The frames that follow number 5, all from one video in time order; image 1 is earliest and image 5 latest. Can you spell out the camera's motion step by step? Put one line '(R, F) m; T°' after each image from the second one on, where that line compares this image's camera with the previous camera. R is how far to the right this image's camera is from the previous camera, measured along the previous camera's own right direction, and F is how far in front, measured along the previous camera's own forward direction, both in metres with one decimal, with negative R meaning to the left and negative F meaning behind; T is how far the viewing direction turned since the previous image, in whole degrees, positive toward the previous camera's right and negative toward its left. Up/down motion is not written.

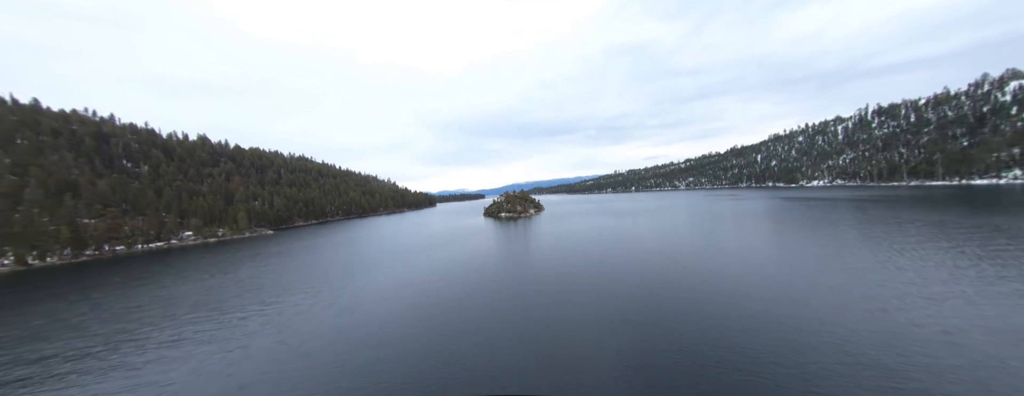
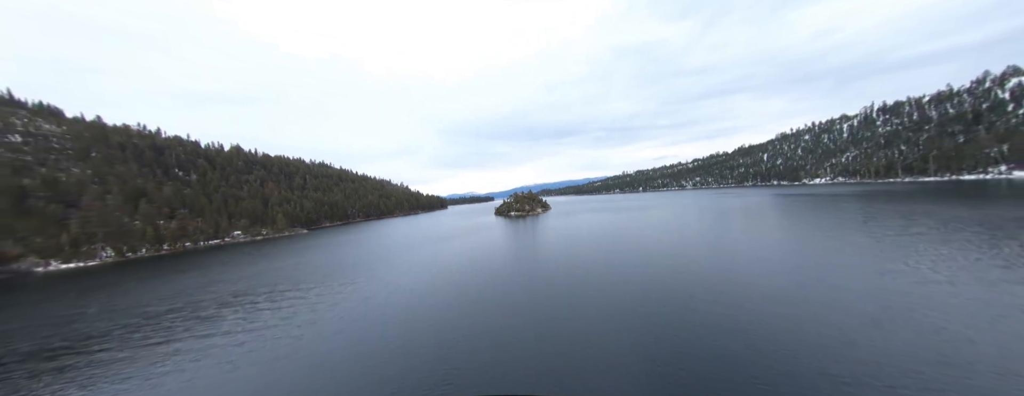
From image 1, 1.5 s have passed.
(-0.1, -4.7) m; -2°
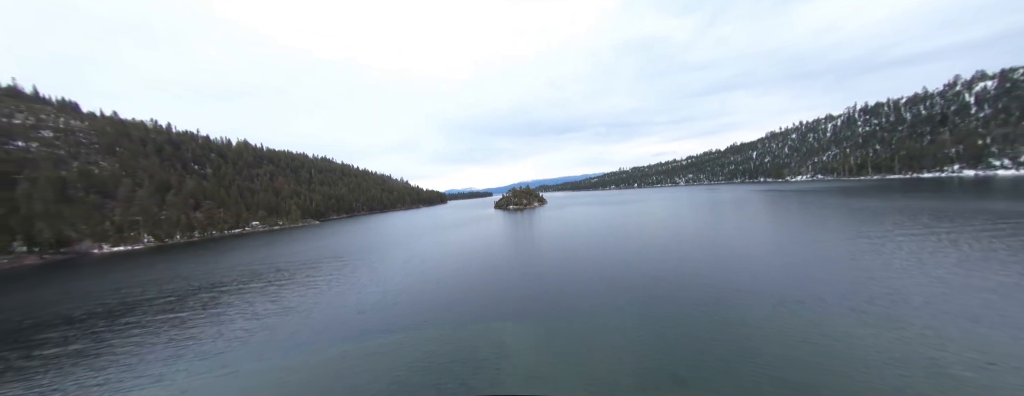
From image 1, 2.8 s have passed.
(-0.1, -4.3) m; 0°
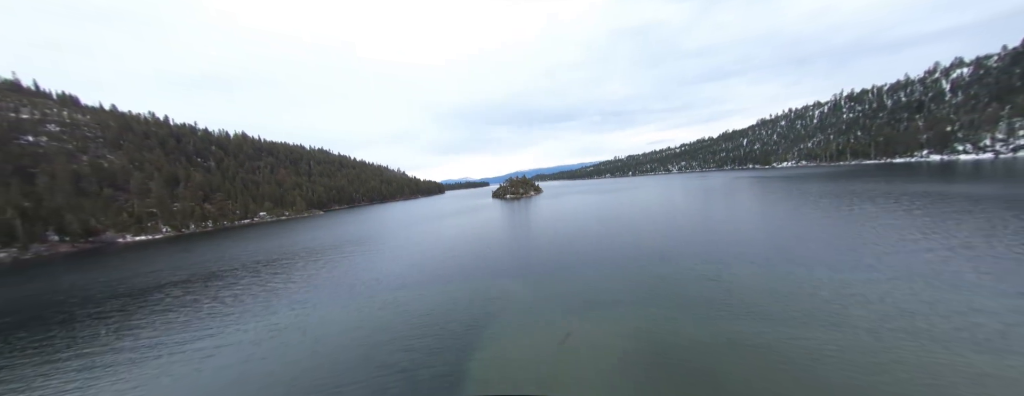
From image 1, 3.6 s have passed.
(0.0, -2.7) m; +1°
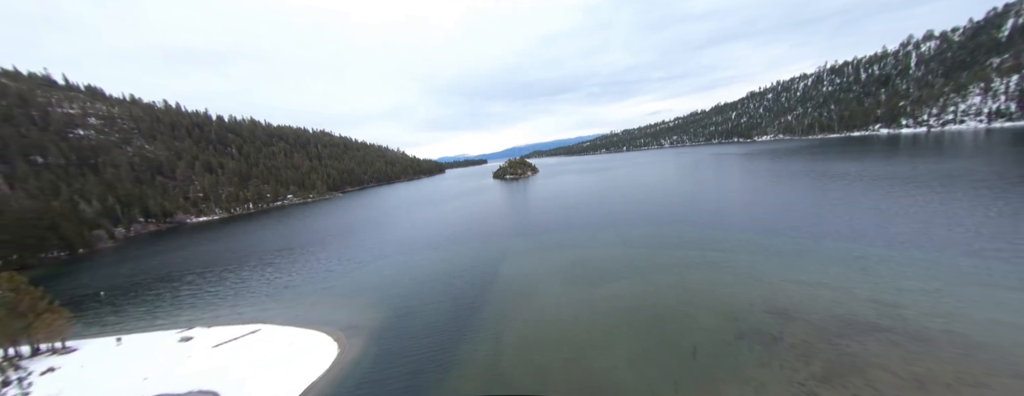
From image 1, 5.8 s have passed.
(-0.3, -7.4) m; 0°
